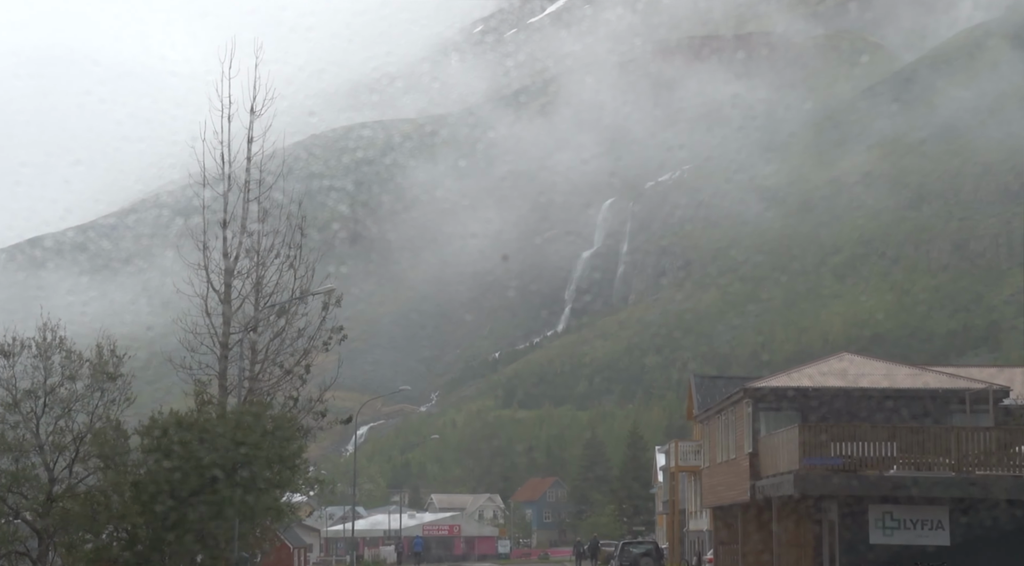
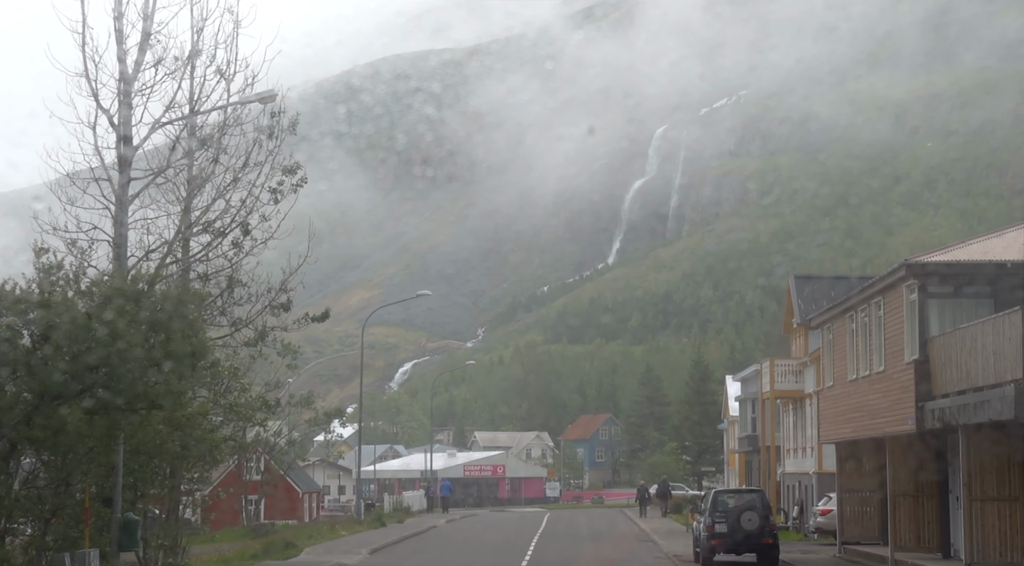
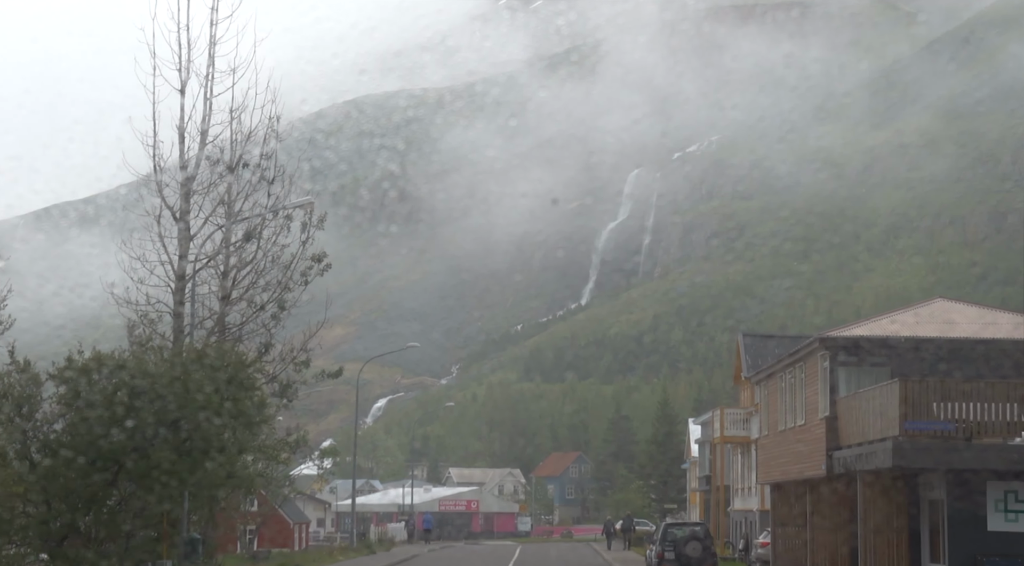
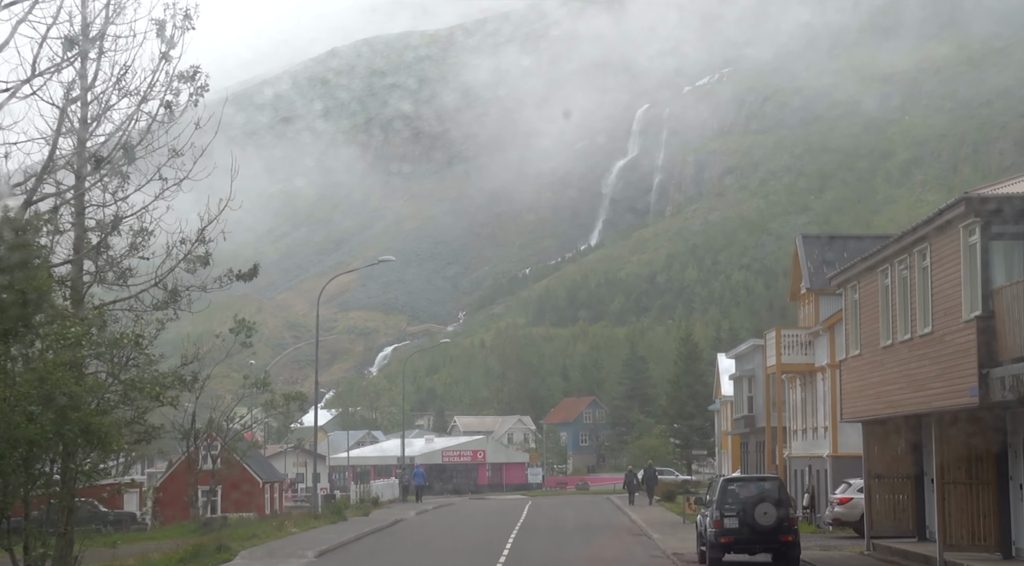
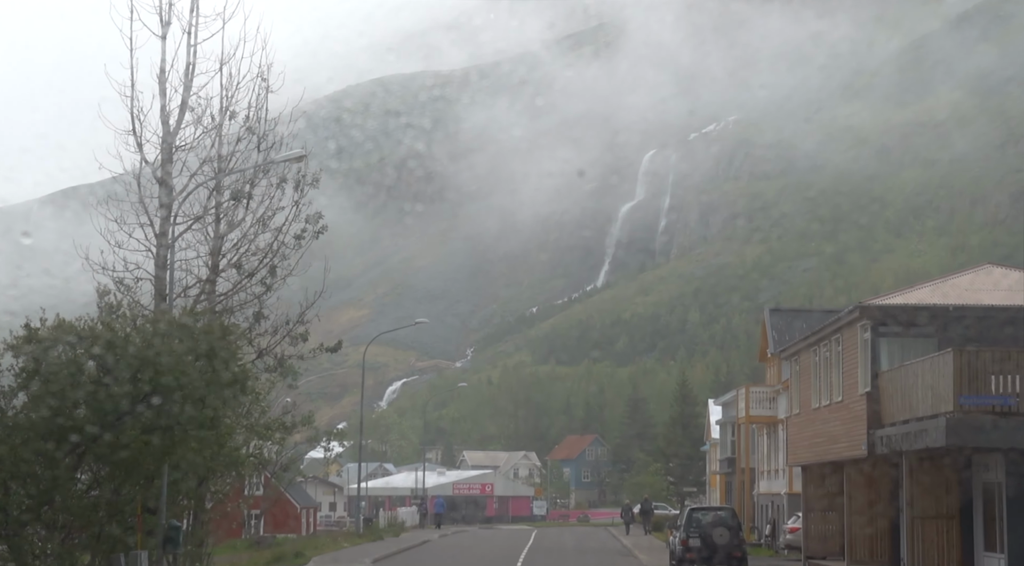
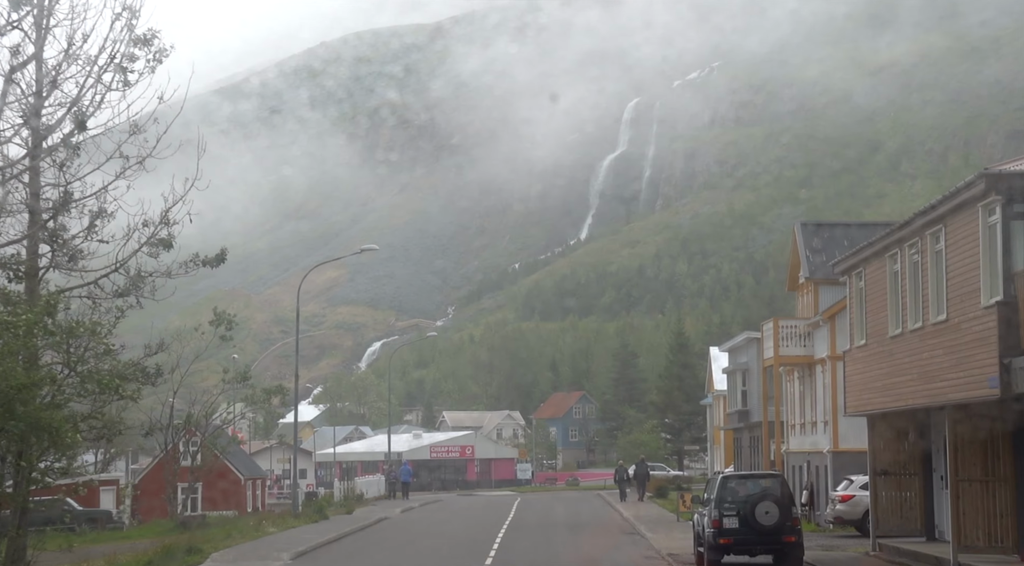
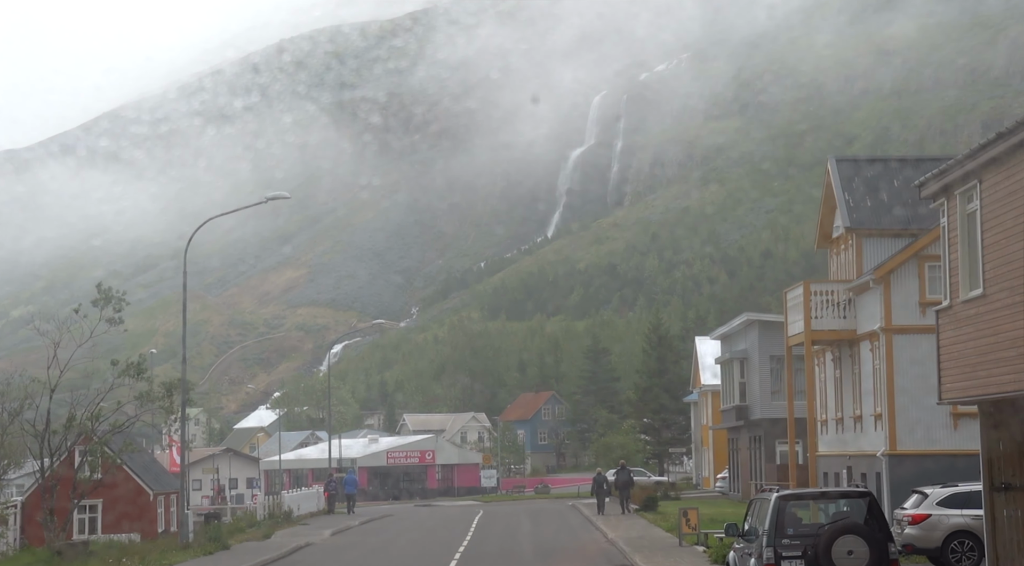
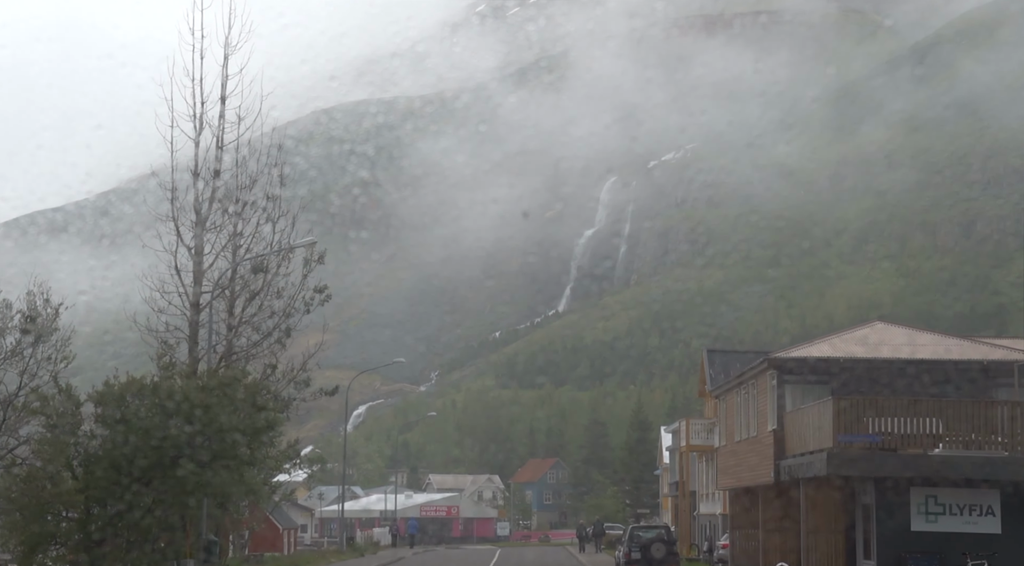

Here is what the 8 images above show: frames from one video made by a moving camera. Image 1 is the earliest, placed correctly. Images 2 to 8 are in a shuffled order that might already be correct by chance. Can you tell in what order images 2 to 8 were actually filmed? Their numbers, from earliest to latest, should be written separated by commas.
8, 3, 5, 2, 4, 6, 7
